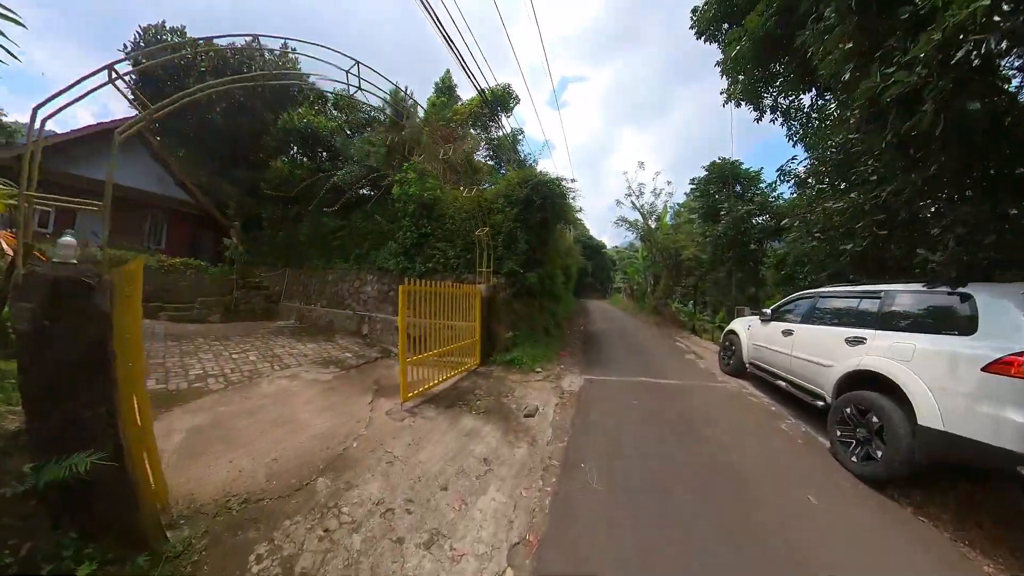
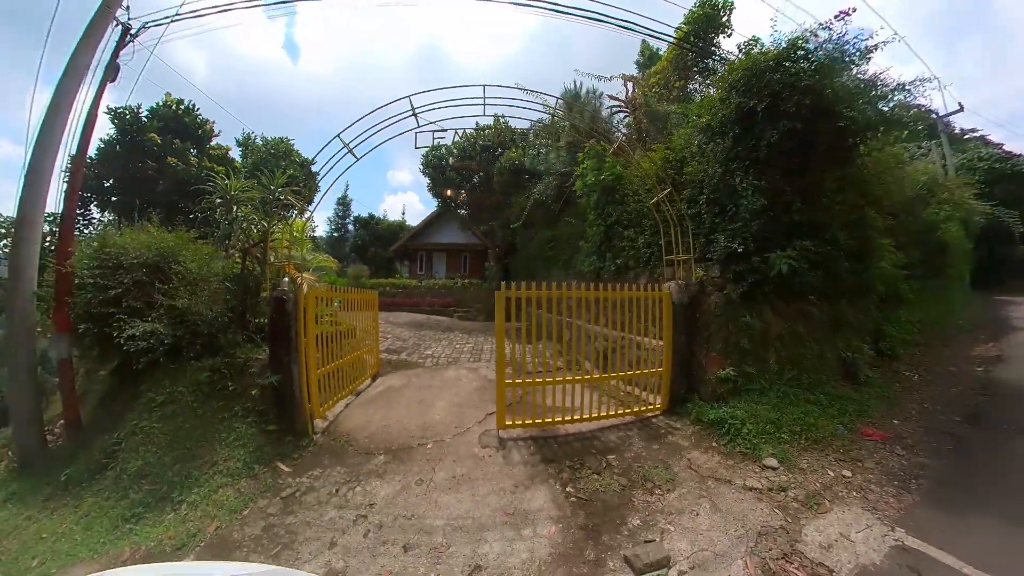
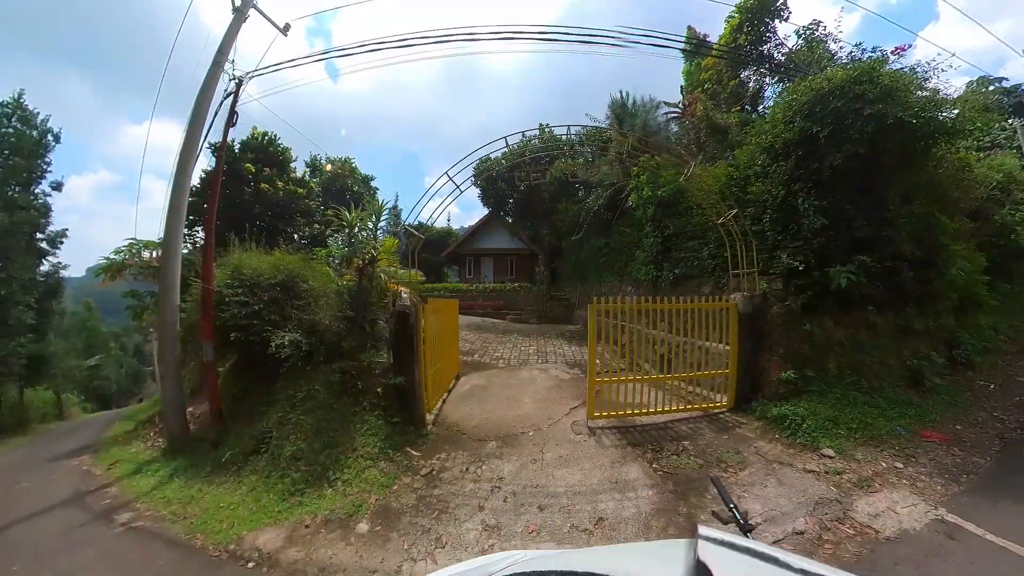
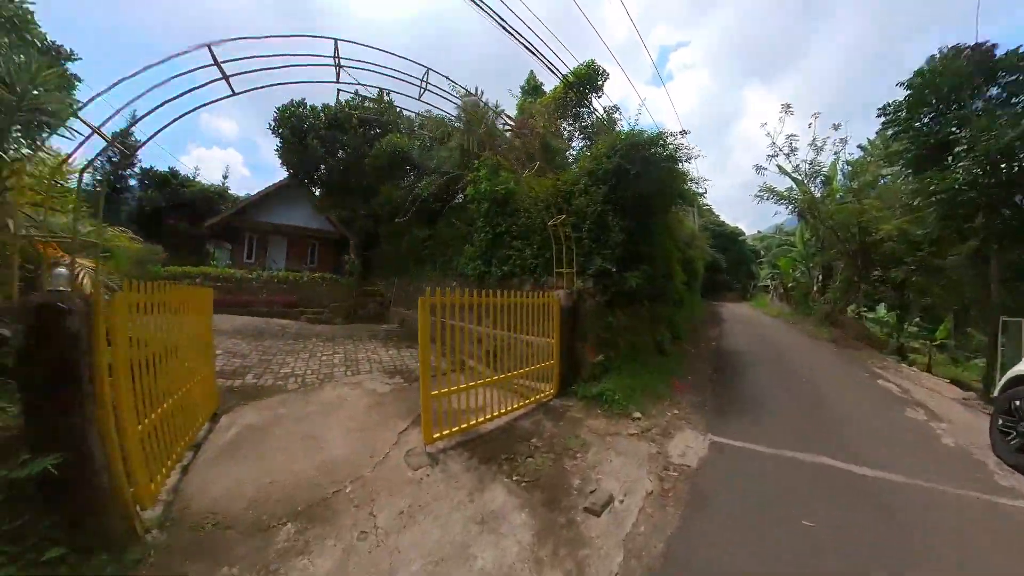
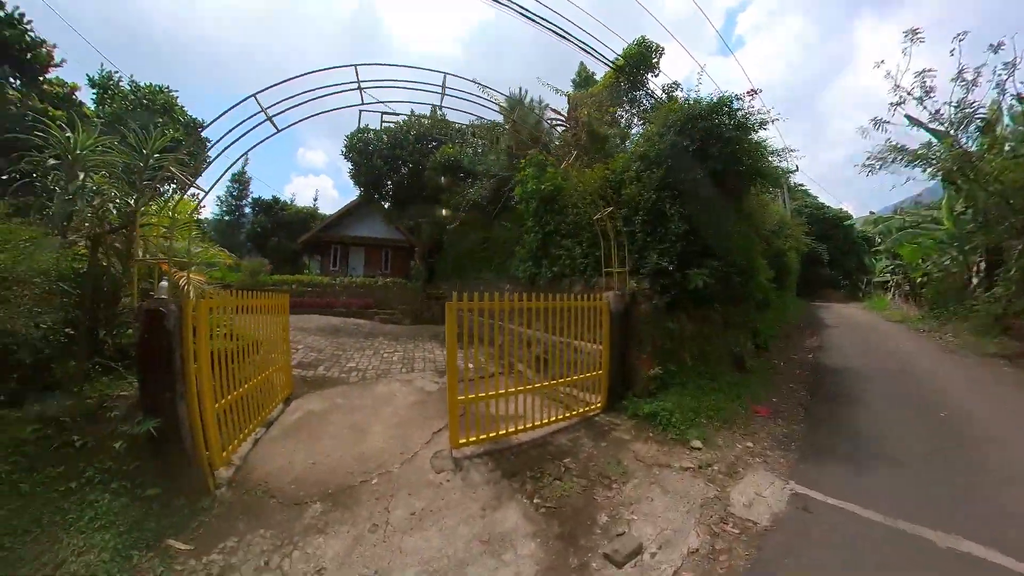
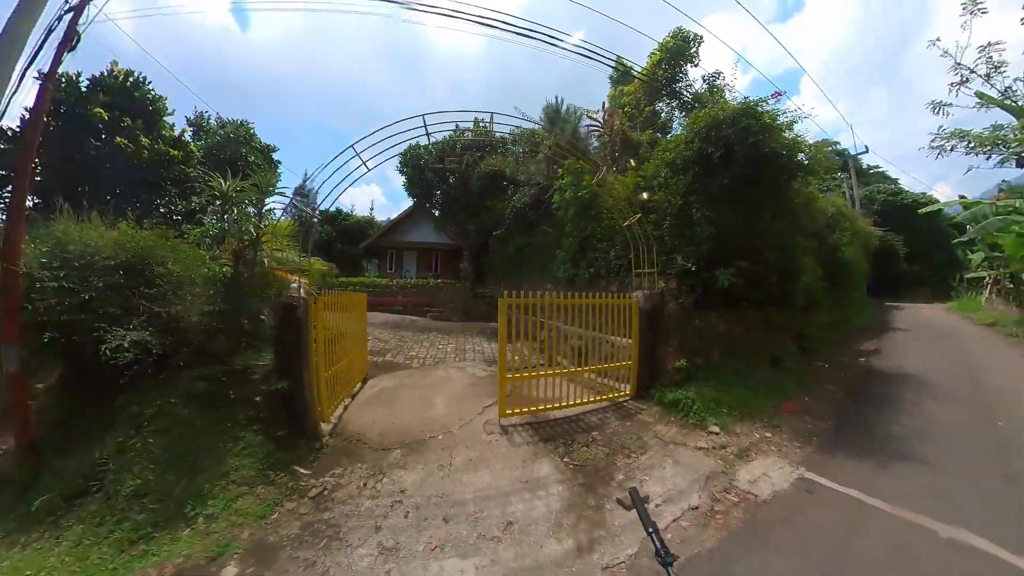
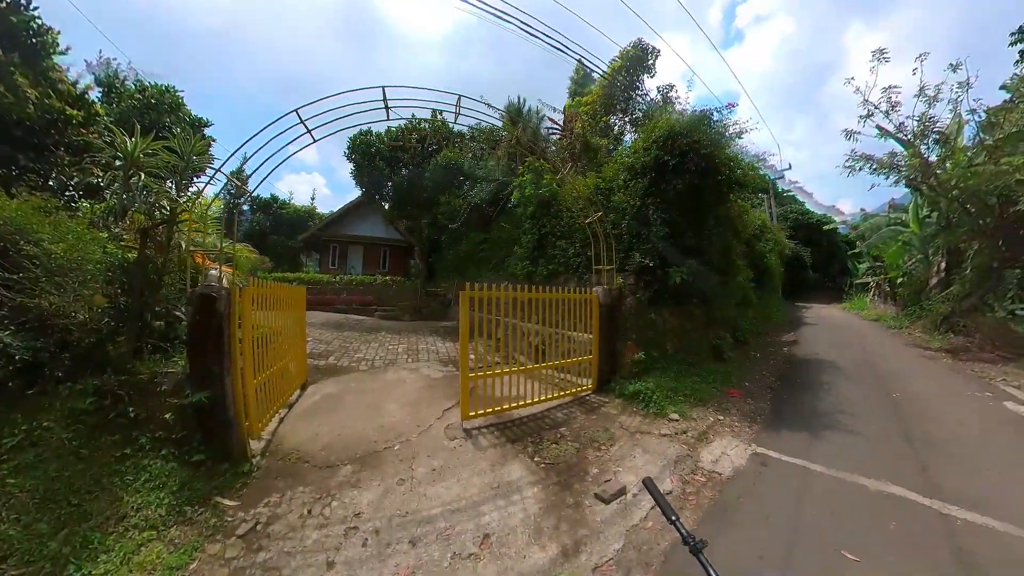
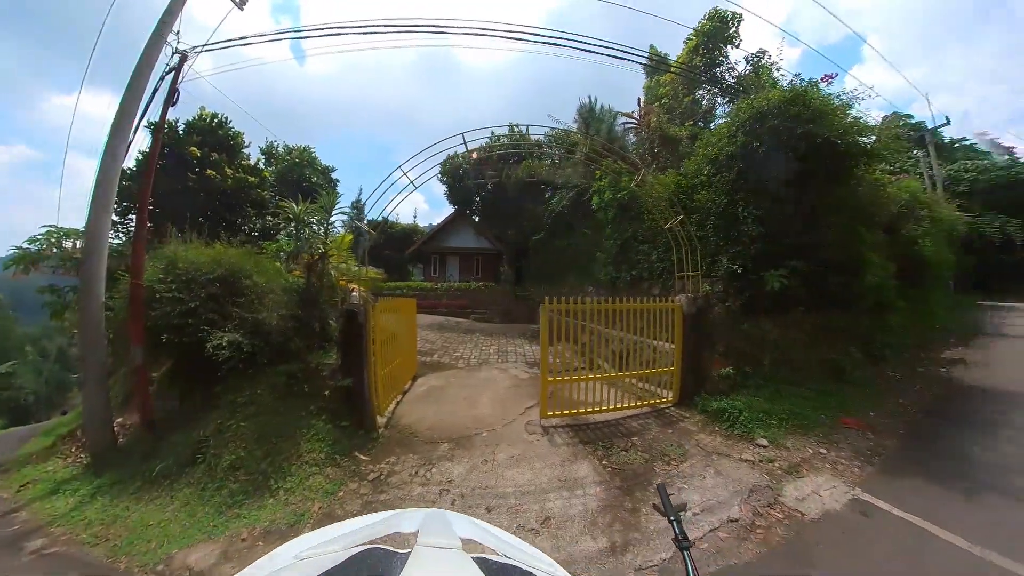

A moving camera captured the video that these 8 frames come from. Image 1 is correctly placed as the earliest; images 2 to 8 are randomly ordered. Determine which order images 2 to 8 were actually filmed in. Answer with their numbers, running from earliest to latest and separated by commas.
4, 5, 2, 3, 8, 6, 7
